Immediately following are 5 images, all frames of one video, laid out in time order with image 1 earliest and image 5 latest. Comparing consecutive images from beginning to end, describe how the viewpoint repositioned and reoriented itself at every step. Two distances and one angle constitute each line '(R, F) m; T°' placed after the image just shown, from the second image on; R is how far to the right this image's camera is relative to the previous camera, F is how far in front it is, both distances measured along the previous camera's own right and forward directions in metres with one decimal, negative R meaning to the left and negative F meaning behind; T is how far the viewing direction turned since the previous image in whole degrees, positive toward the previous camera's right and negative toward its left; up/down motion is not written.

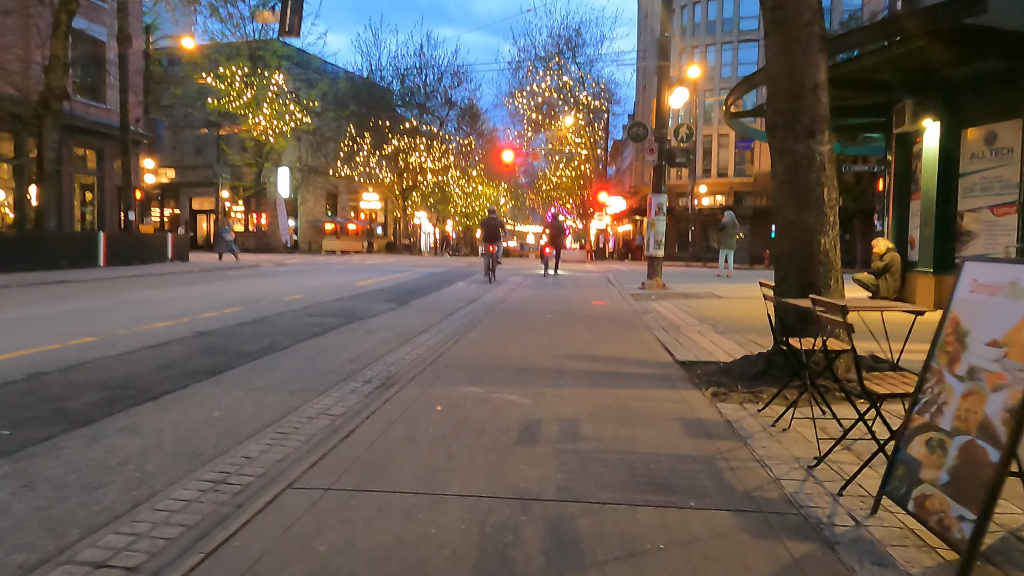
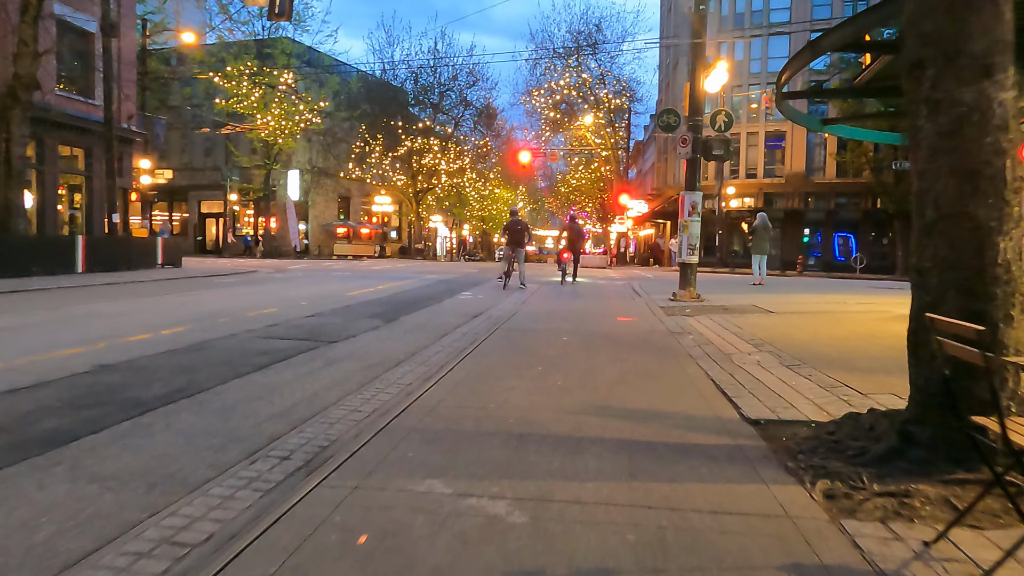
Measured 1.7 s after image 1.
(+0.2, +2.3) m; -1°
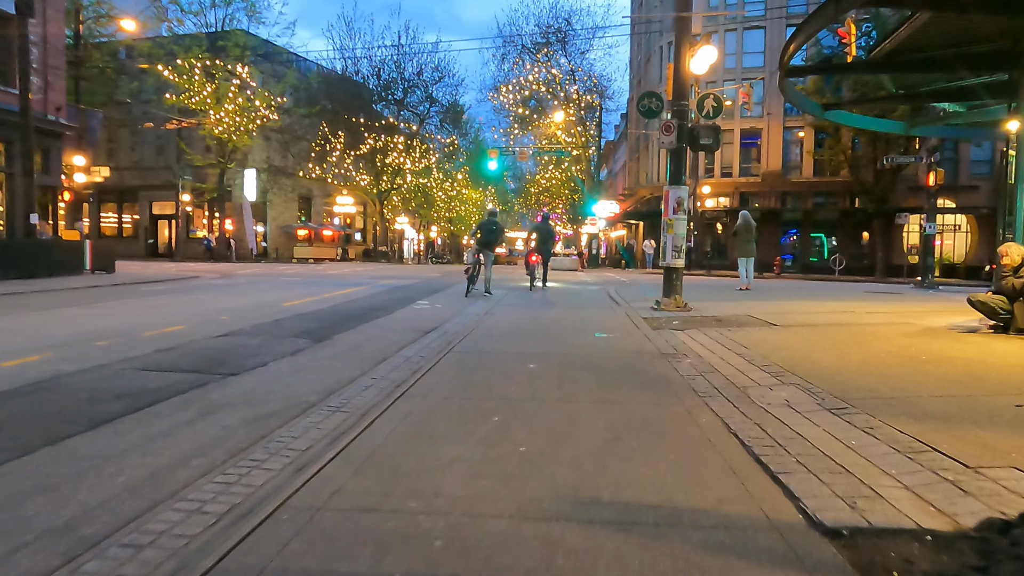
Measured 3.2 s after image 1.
(+0.2, +2.0) m; +2°
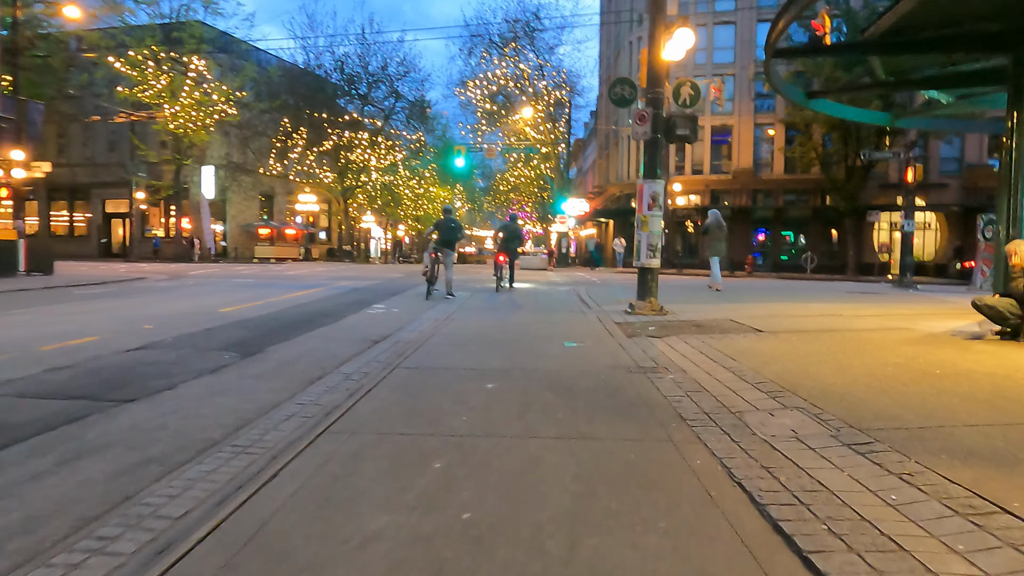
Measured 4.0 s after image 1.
(+0.1, +1.1) m; +2°
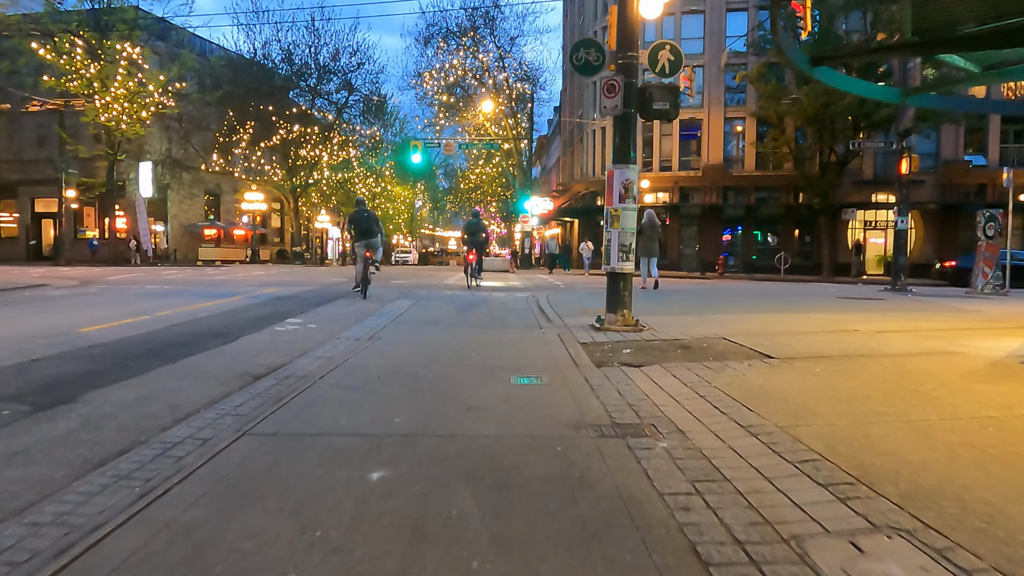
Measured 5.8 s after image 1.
(+0.4, +2.5) m; +3°
